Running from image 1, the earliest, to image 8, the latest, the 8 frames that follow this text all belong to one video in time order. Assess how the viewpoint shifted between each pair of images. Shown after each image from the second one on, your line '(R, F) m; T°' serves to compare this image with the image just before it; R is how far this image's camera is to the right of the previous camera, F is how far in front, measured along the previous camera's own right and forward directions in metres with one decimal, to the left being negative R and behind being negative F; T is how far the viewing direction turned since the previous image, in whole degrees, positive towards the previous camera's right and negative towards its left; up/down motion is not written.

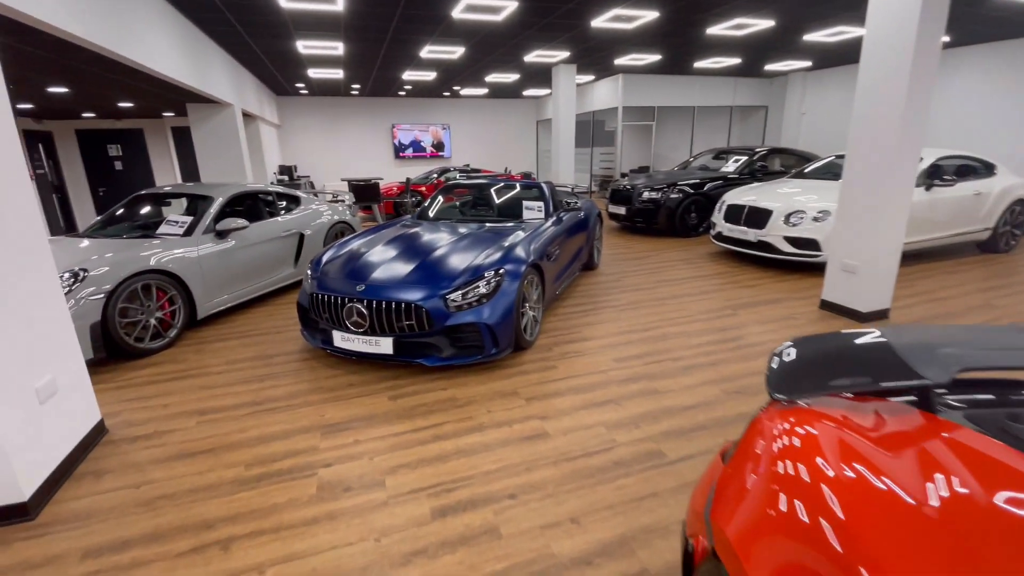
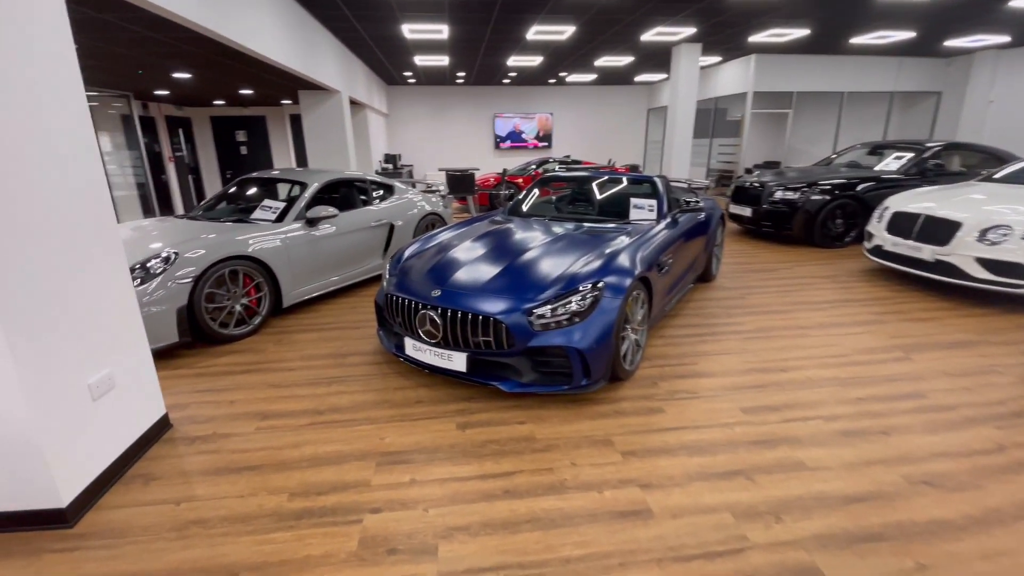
(0.0, +0.5) m; -11°
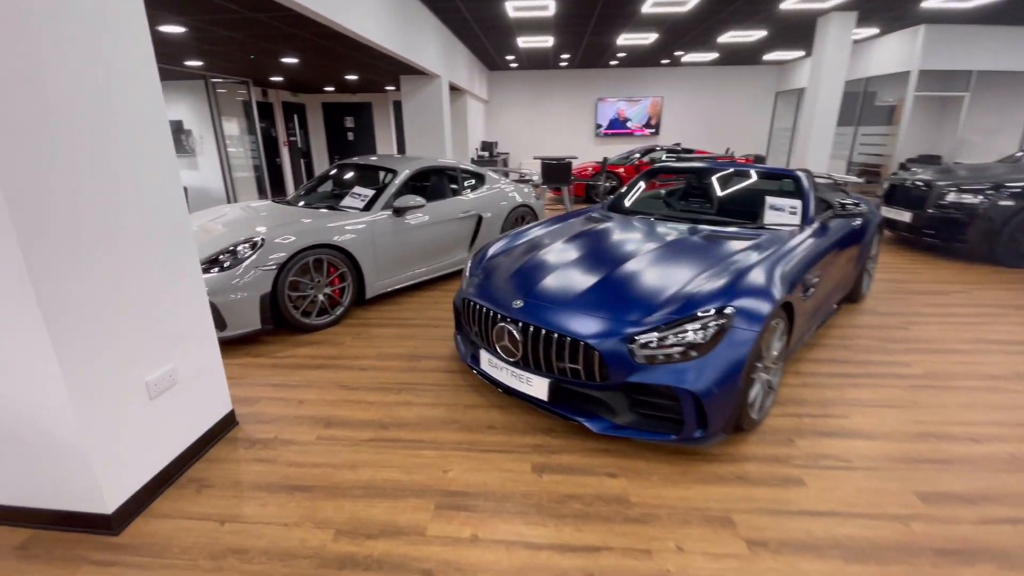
(0.0, +0.4) m; -11°
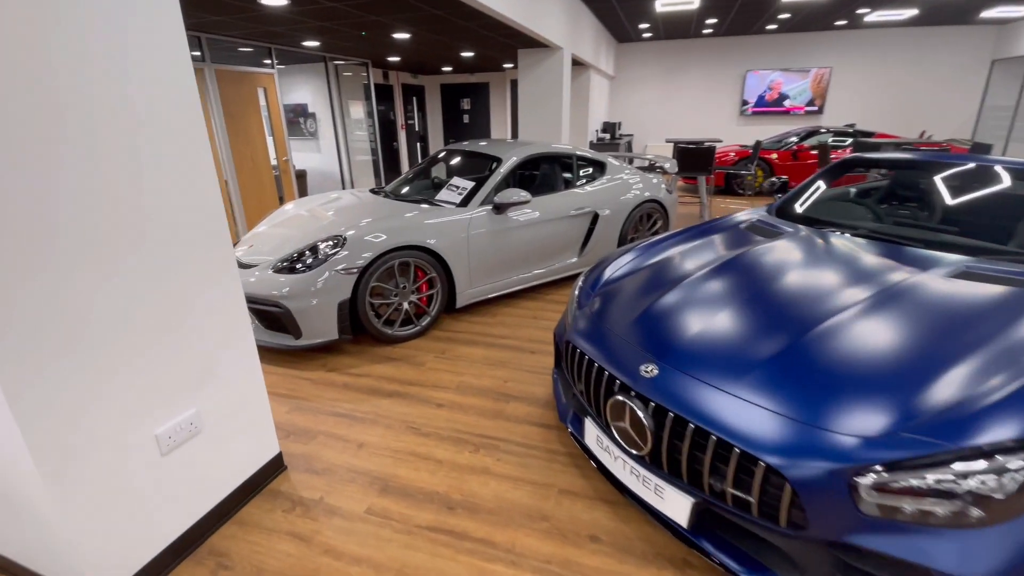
(-0.1, +0.6) m; -13°
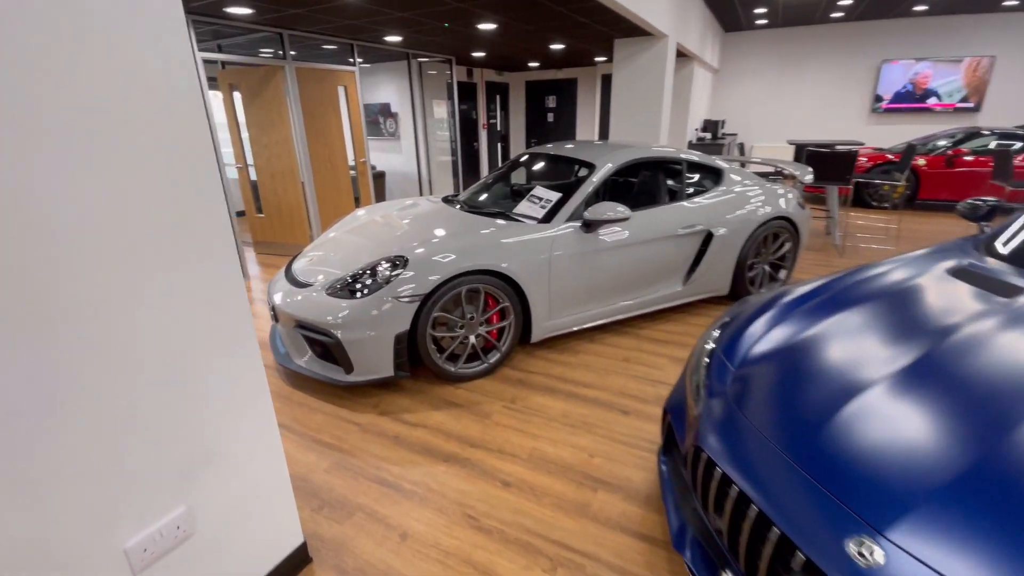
(-0.1, +0.5) m; -9°
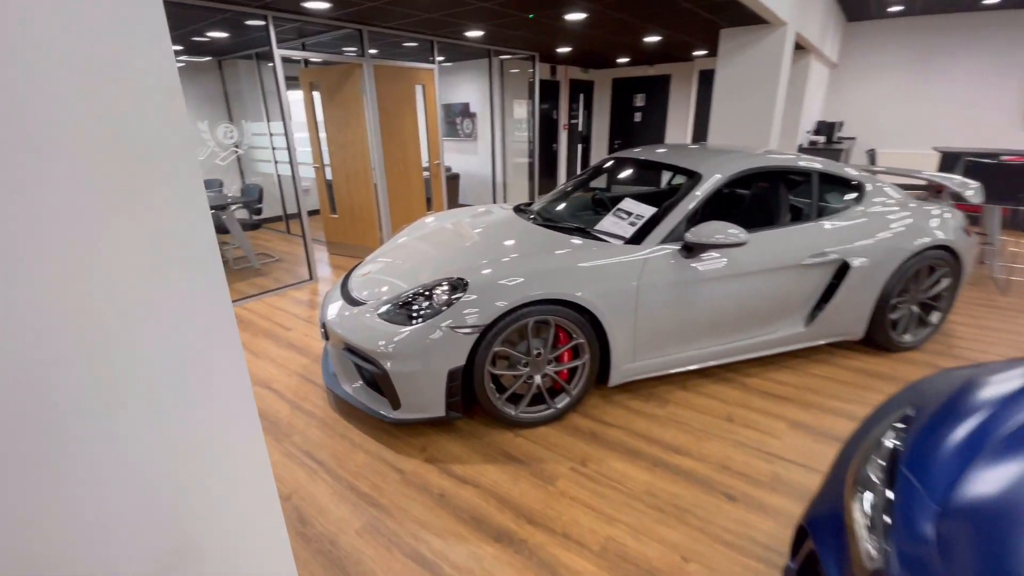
(0.0, +0.4) m; -9°
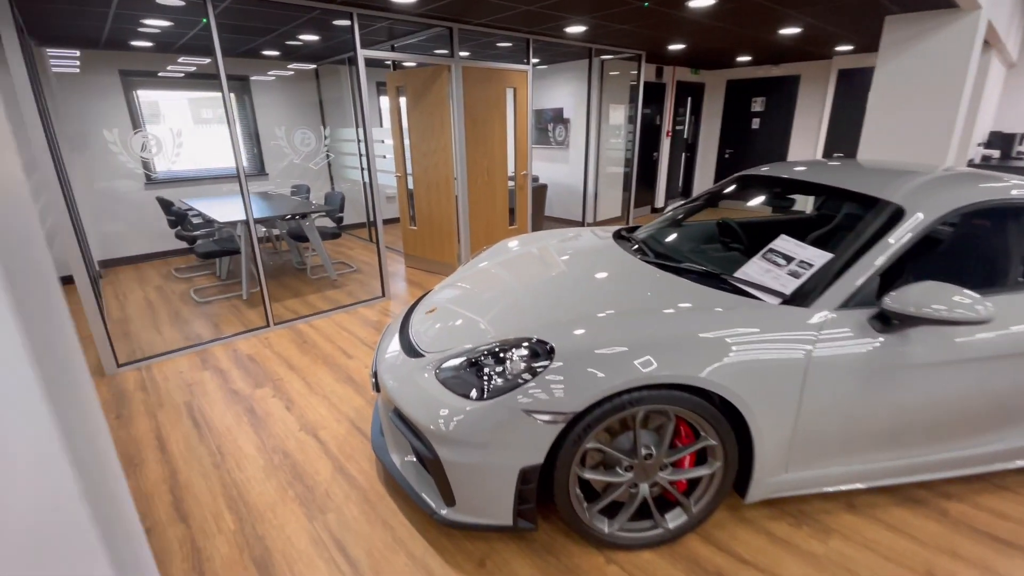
(-0.1, +0.5) m; -10°
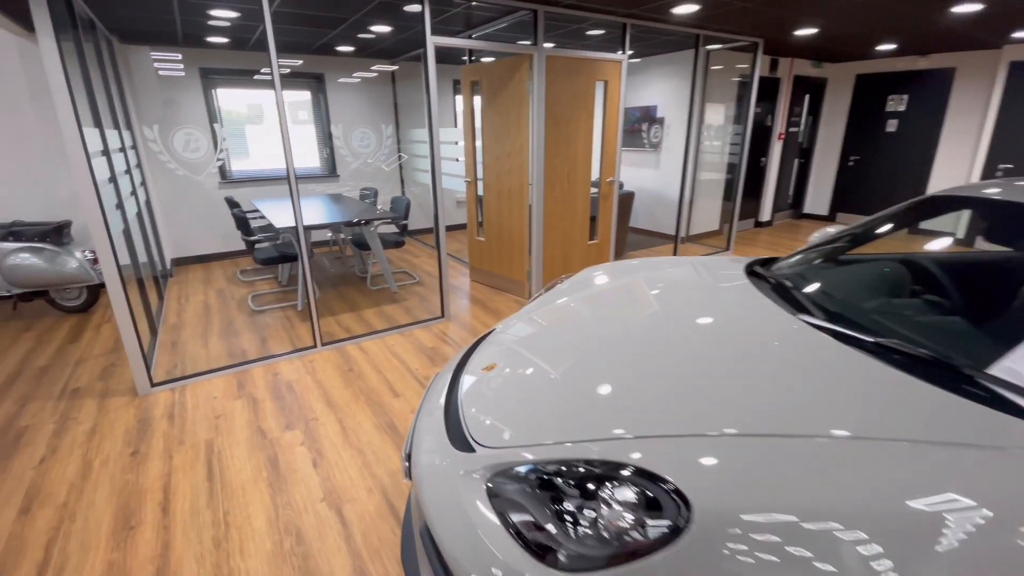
(-0.1, +0.5) m; -8°
